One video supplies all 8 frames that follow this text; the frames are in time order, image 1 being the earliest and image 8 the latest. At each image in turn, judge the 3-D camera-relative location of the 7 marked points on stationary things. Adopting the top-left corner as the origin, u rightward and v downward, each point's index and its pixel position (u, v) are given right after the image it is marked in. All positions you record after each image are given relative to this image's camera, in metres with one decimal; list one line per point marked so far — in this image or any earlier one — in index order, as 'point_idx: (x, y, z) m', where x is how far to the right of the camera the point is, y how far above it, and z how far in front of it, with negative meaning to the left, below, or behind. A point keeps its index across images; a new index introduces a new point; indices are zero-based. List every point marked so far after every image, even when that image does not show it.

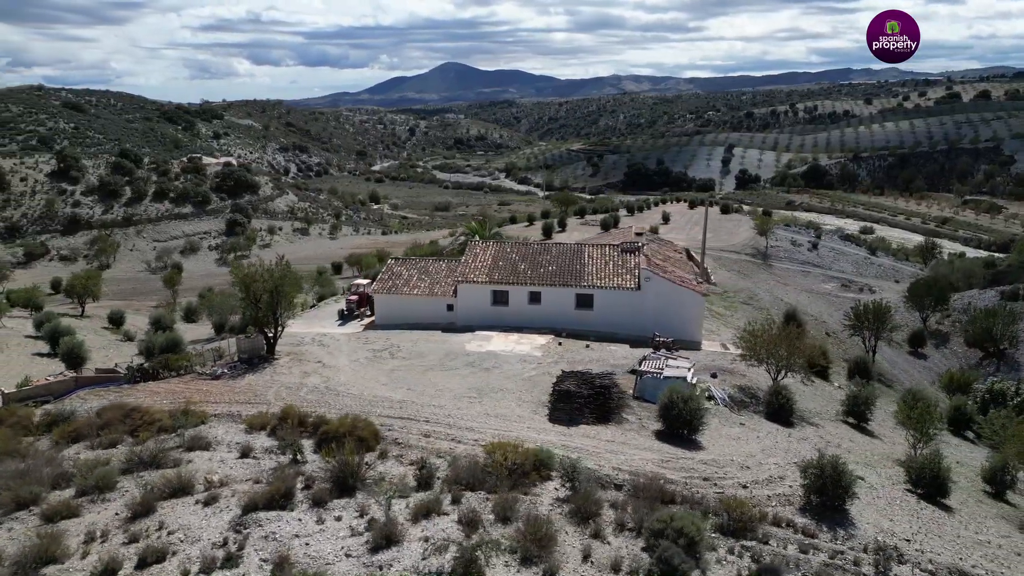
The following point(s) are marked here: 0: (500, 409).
0: (-0.3, -2.8, +17.1) m
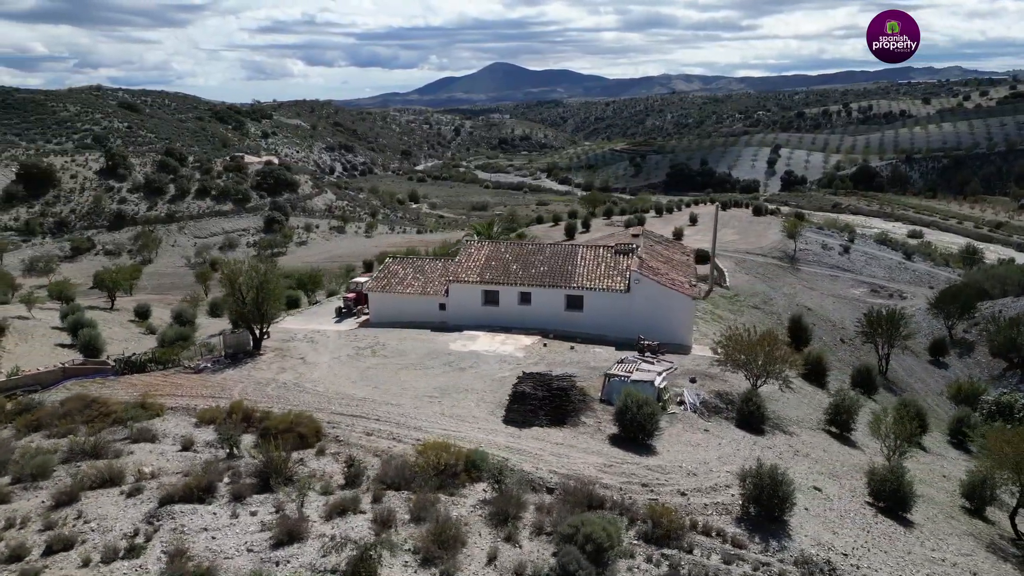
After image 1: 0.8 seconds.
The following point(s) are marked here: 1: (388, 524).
0: (-1.3, -2.8, +17.1) m
1: (-1.8, -3.6, +11.1) m
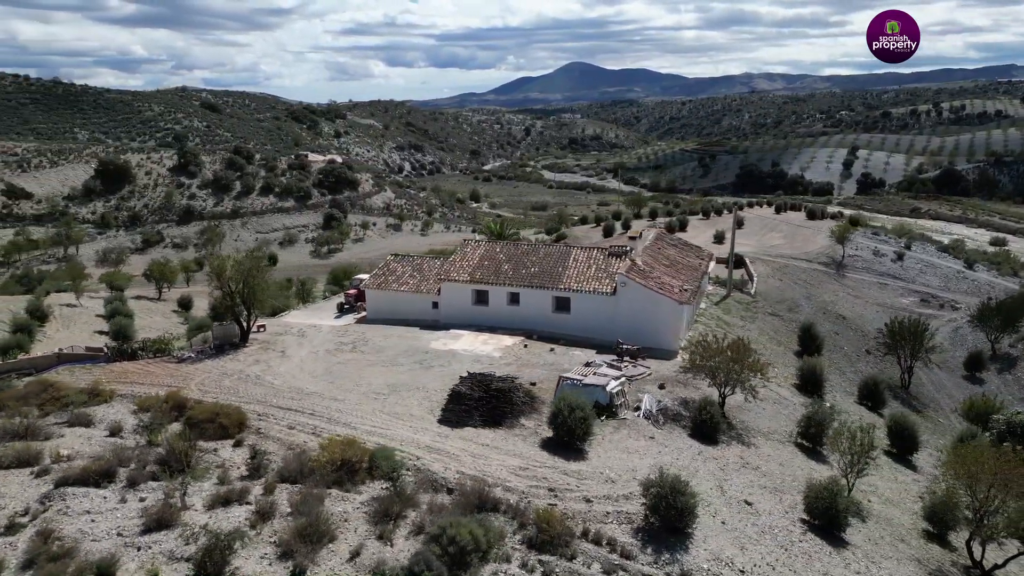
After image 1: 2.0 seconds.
0: (-2.7, -2.8, +17.2) m
1: (-3.8, -3.5, +11.3) m
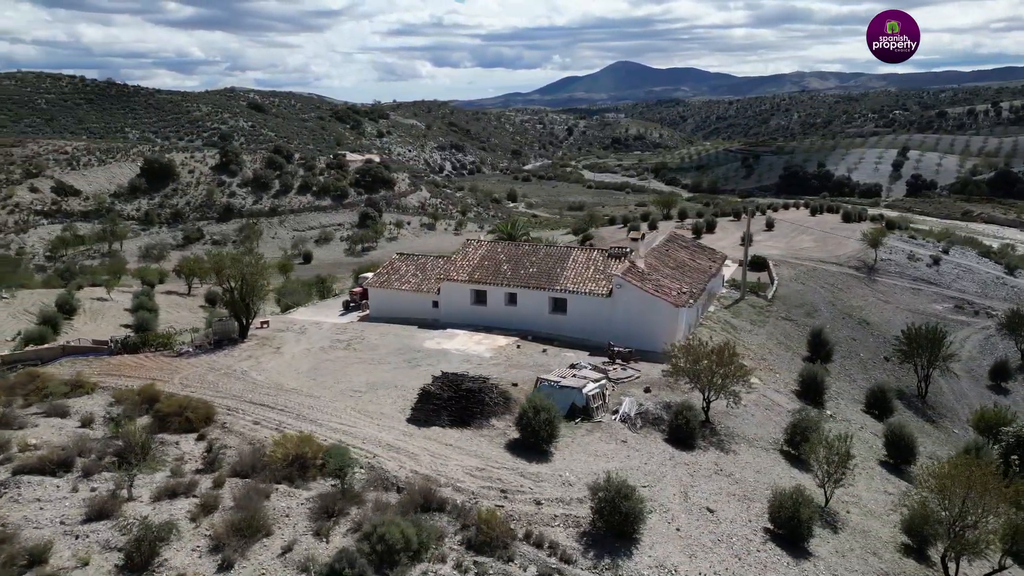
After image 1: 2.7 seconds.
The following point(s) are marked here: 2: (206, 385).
0: (-3.4, -2.8, +17.4) m
1: (-4.8, -3.5, +11.6) m
2: (-7.6, -2.4, +18.2) m
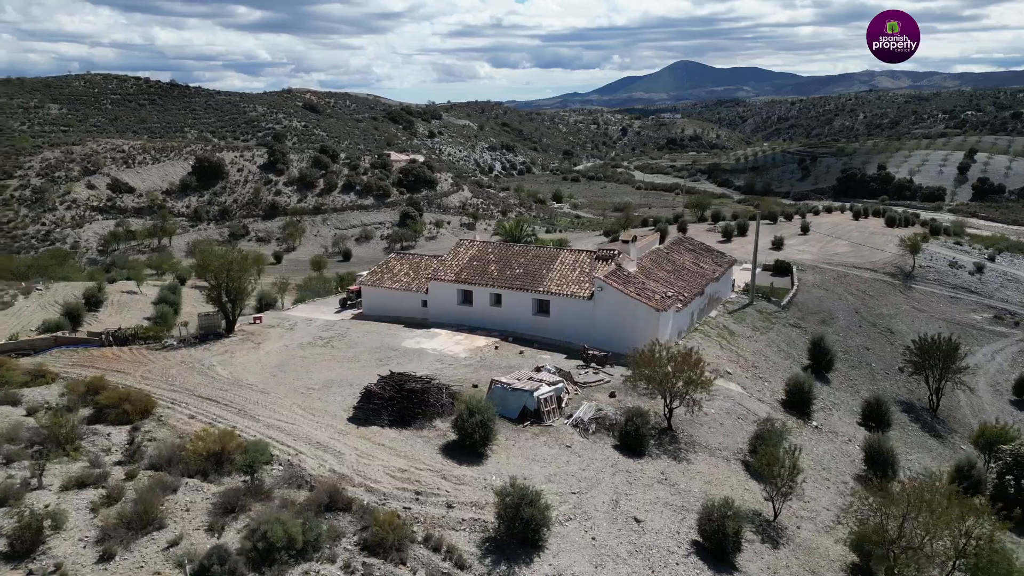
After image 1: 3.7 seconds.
0: (-4.7, -2.7, +17.5) m
1: (-6.5, -3.4, +11.8) m
2: (-8.8, -2.3, +18.6) m
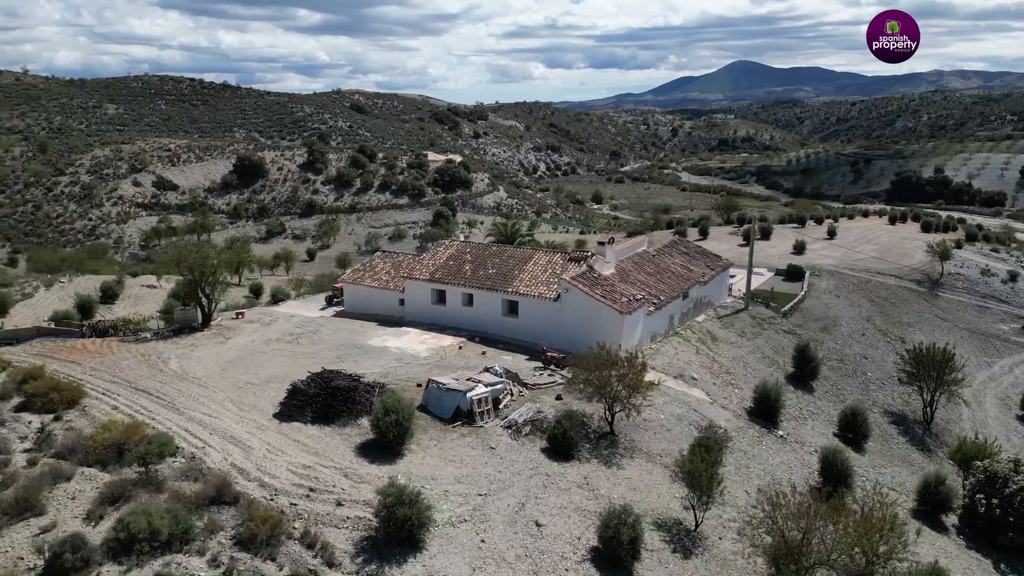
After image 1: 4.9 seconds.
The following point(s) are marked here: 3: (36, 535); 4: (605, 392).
0: (-6.3, -2.6, +17.8) m
1: (-8.5, -3.3, +12.2) m
2: (-10.4, -2.1, +19.1) m
3: (-7.2, -3.7, +11.1) m
4: (+2.5, -2.7, +18.9) m
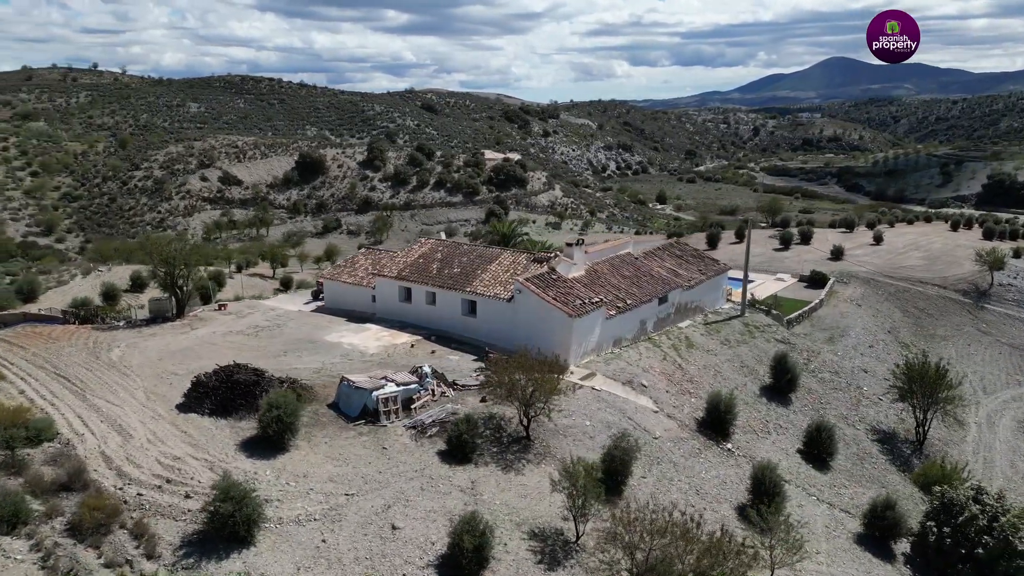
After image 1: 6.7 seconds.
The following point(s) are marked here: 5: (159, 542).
0: (-8.6, -2.5, +18.3) m
1: (-11.3, -3.1, +12.9) m
2: (-12.5, -1.8, +20.0) m
3: (-10.2, -3.6, +11.7) m
4: (+0.3, -2.7, +18.5) m
5: (-5.8, -4.2, +12.2) m
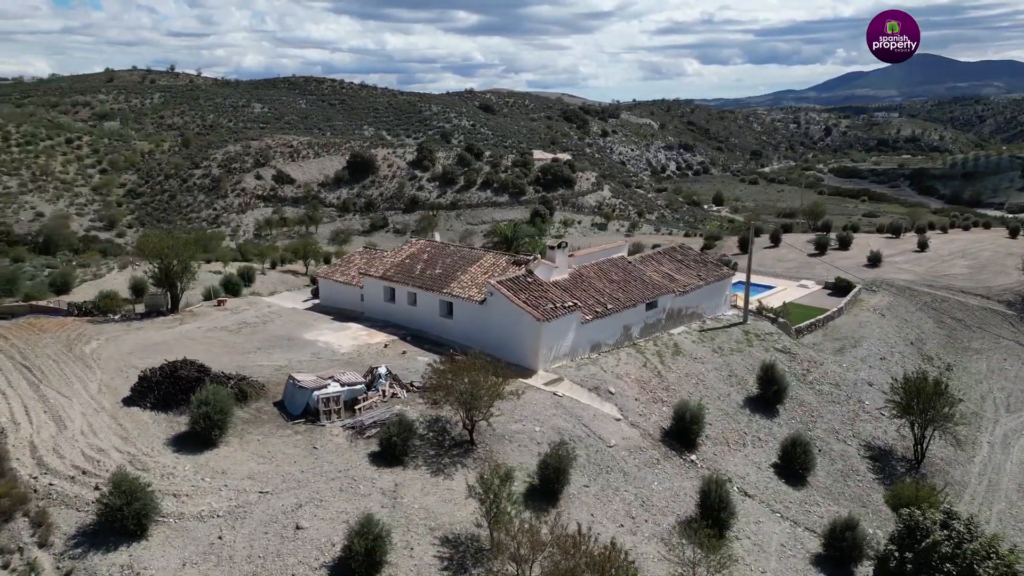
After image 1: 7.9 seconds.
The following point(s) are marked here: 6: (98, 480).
0: (-10.1, -2.4, +18.9) m
1: (-13.2, -2.9, +13.8) m
2: (-13.8, -1.7, +20.9) m
3: (-12.2, -3.4, +12.5) m
4: (-1.2, -2.8, +18.4) m
5: (-7.8, -4.2, +12.6) m
6: (-7.8, -3.7, +14.0) m
